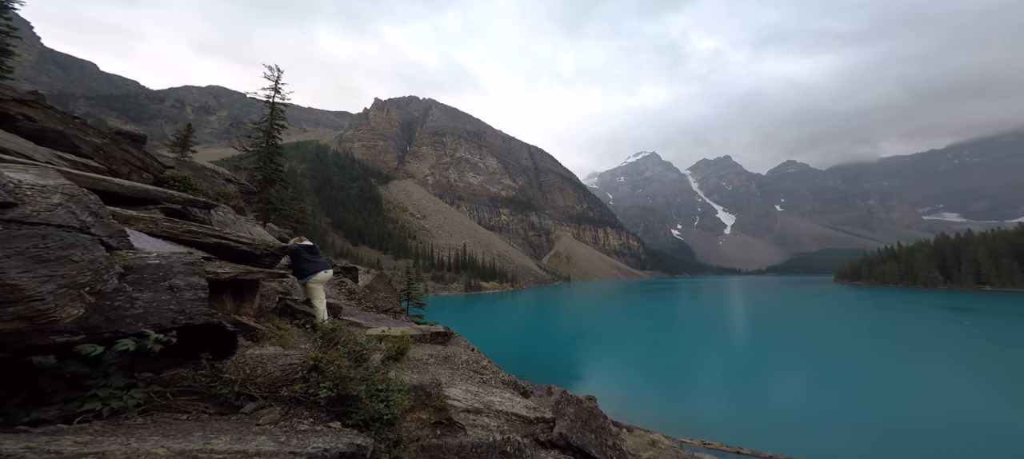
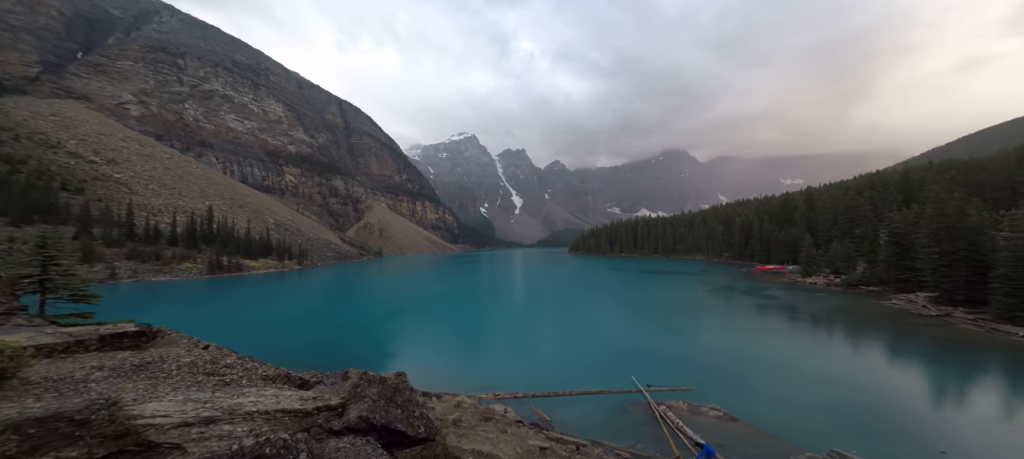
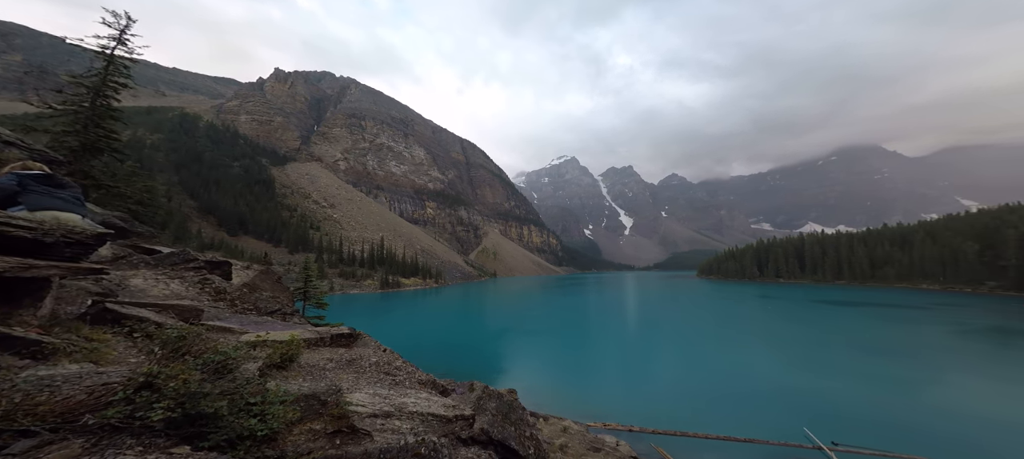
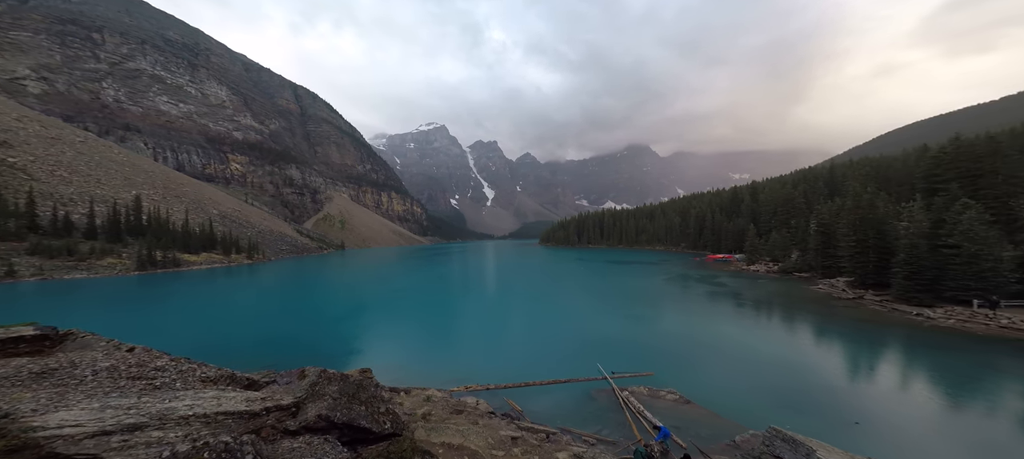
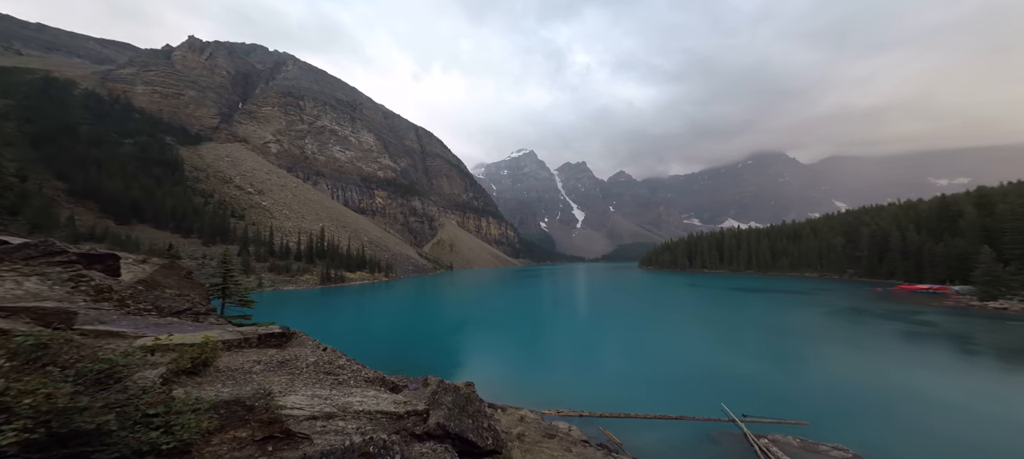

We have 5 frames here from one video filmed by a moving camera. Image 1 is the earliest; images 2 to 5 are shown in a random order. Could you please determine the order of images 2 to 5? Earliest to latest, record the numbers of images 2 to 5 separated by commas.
3, 5, 2, 4
